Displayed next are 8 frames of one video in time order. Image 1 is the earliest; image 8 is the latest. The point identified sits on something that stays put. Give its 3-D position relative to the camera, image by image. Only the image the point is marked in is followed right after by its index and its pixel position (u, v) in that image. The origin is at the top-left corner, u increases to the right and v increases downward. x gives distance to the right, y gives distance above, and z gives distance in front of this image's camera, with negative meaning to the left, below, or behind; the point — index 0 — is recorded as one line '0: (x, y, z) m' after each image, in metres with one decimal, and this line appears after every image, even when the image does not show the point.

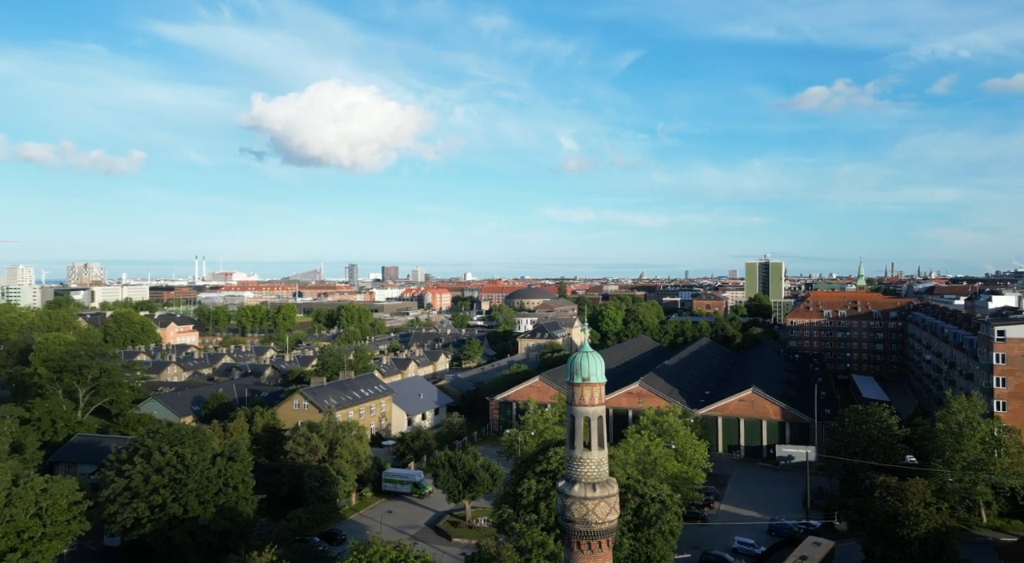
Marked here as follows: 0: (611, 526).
0: (+1.6, -3.9, +11.2) m
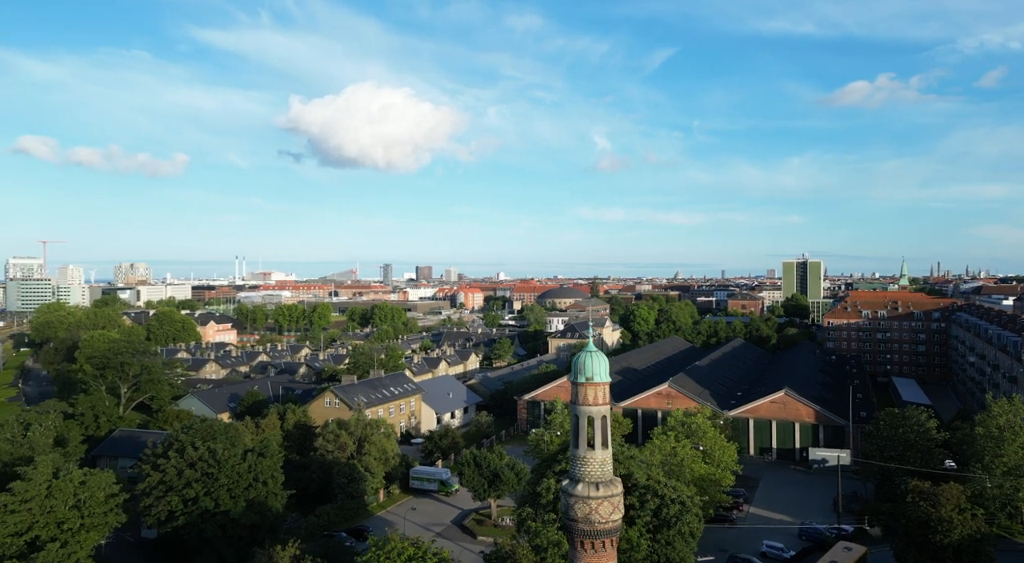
0: (+1.6, -3.9, +11.2) m
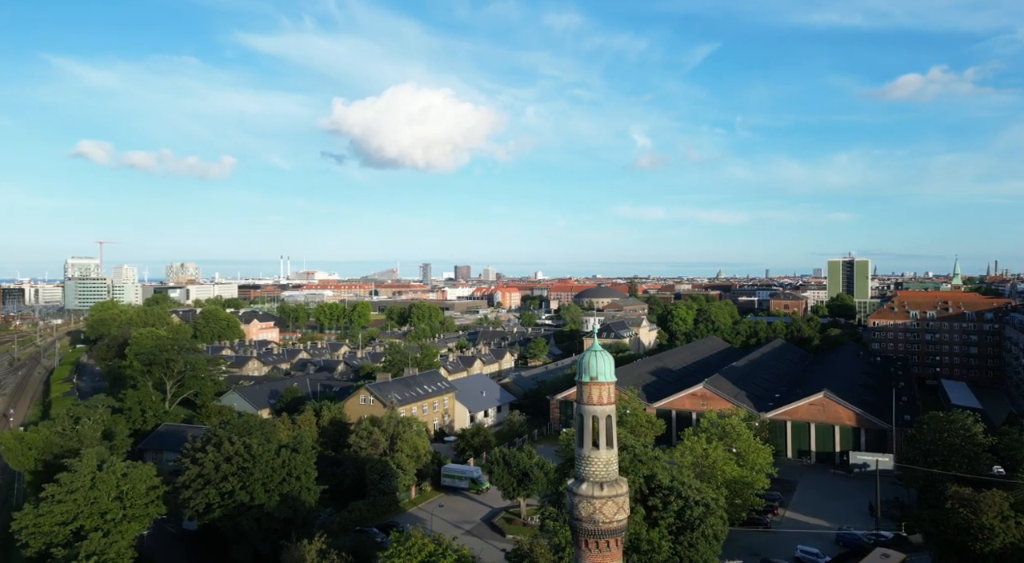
0: (+1.7, -3.9, +11.3) m
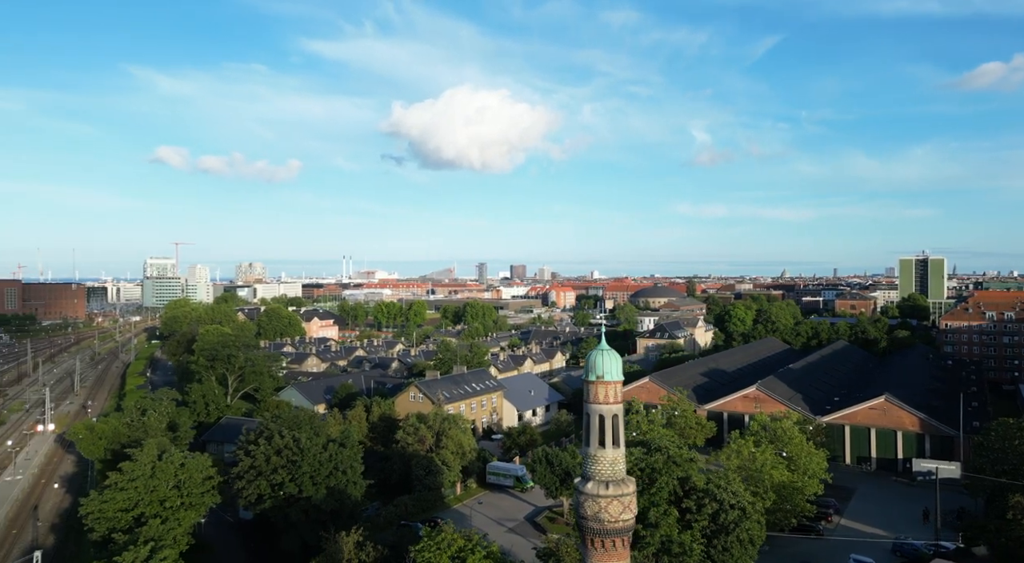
0: (+1.8, -3.9, +11.2) m
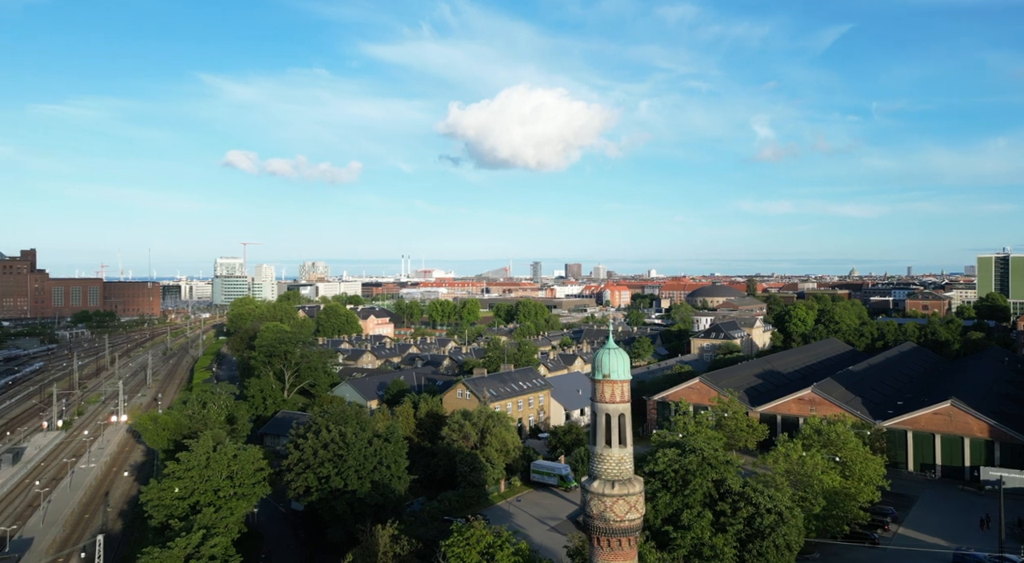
0: (+1.9, -3.9, +11.1) m
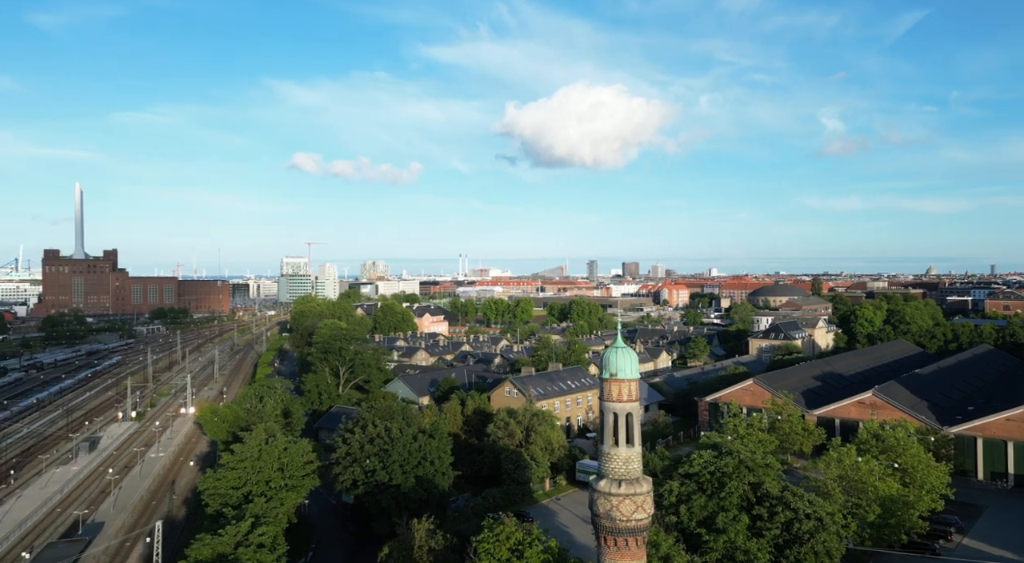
0: (+2.0, -3.8, +10.9) m
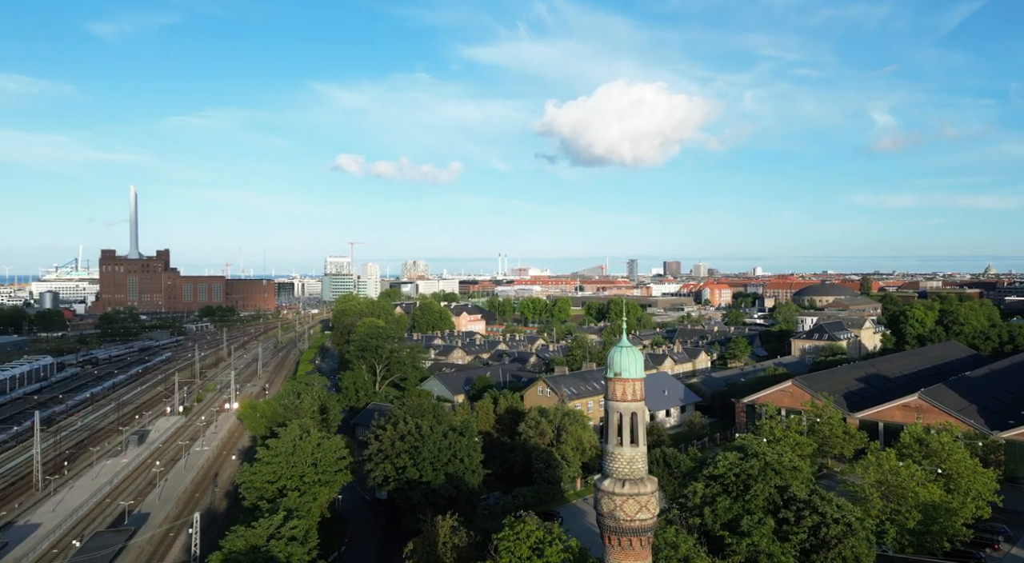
0: (+2.0, -3.8, +10.8) m
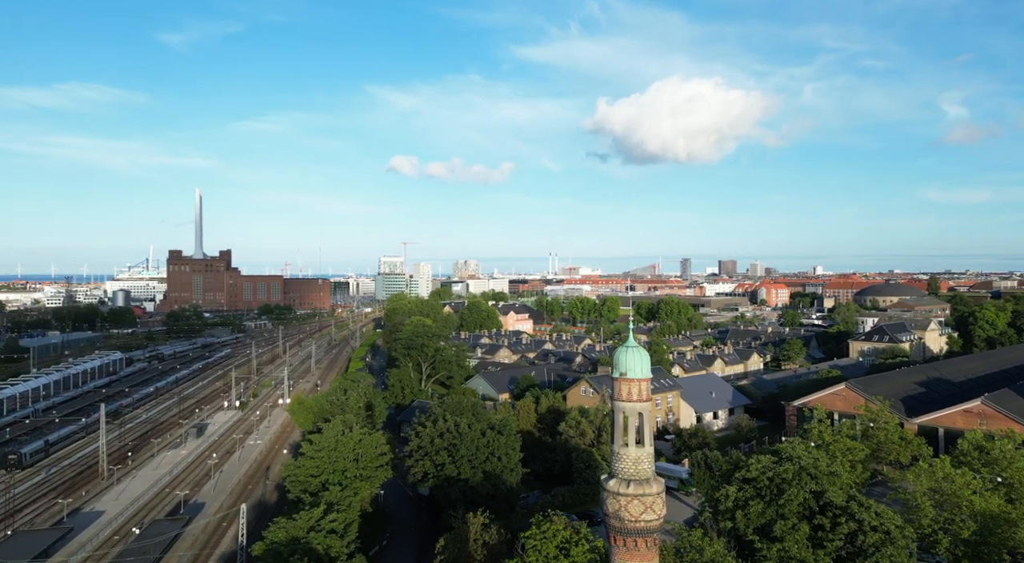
0: (+2.0, -3.7, +10.5) m
